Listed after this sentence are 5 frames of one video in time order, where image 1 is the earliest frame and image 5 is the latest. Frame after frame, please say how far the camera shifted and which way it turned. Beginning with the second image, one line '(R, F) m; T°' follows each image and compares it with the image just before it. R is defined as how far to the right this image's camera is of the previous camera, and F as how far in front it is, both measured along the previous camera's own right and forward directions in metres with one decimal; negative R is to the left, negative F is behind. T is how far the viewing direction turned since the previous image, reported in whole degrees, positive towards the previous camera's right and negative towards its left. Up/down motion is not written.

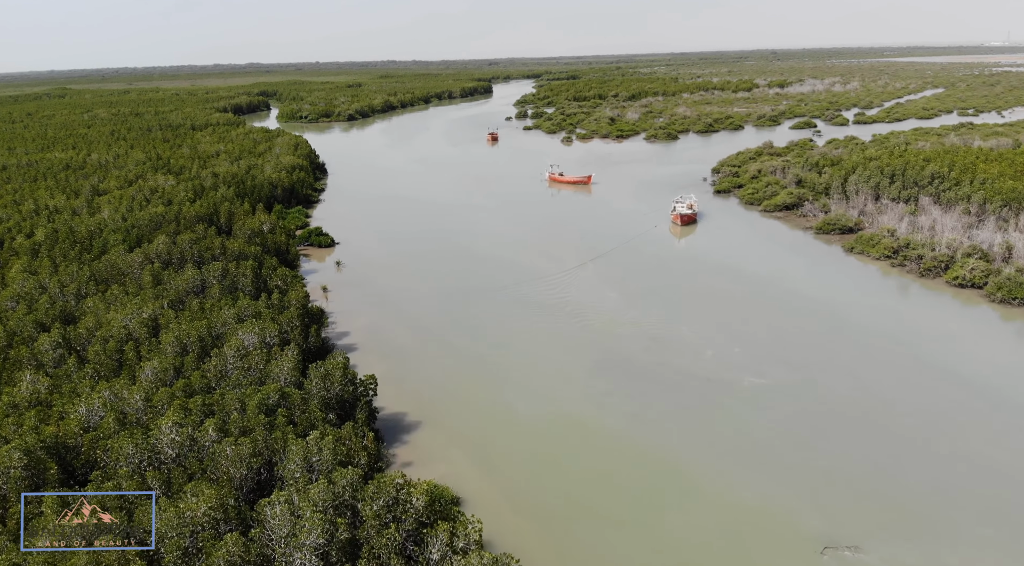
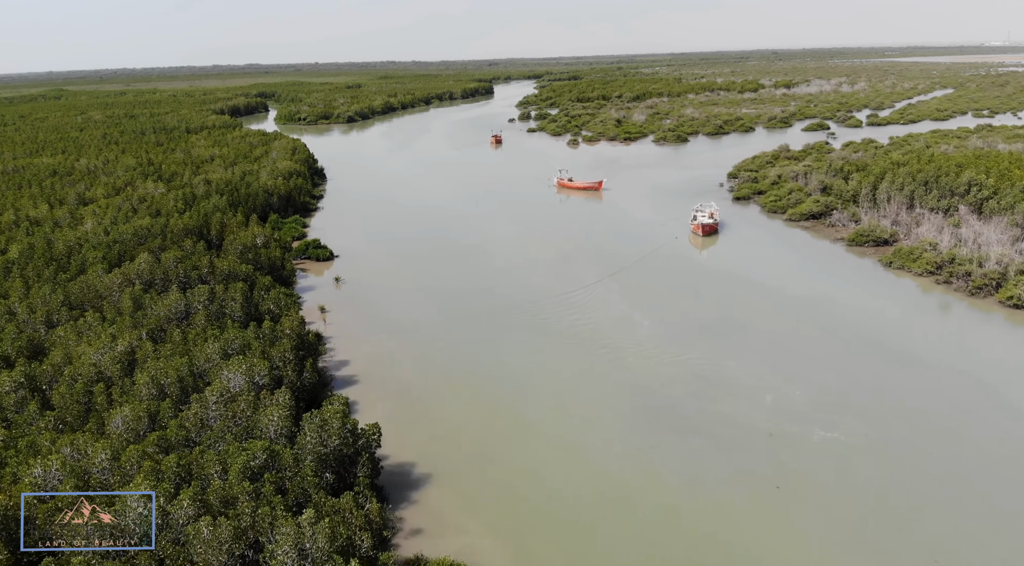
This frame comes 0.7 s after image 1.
(-0.5, +2.4) m; 0°
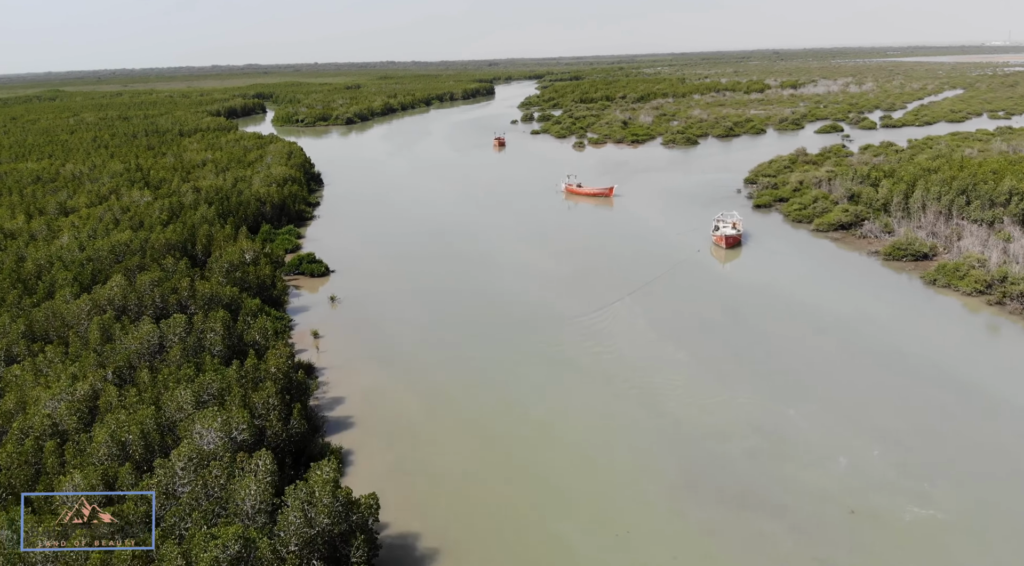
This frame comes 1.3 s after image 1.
(-0.4, +2.6) m; 0°
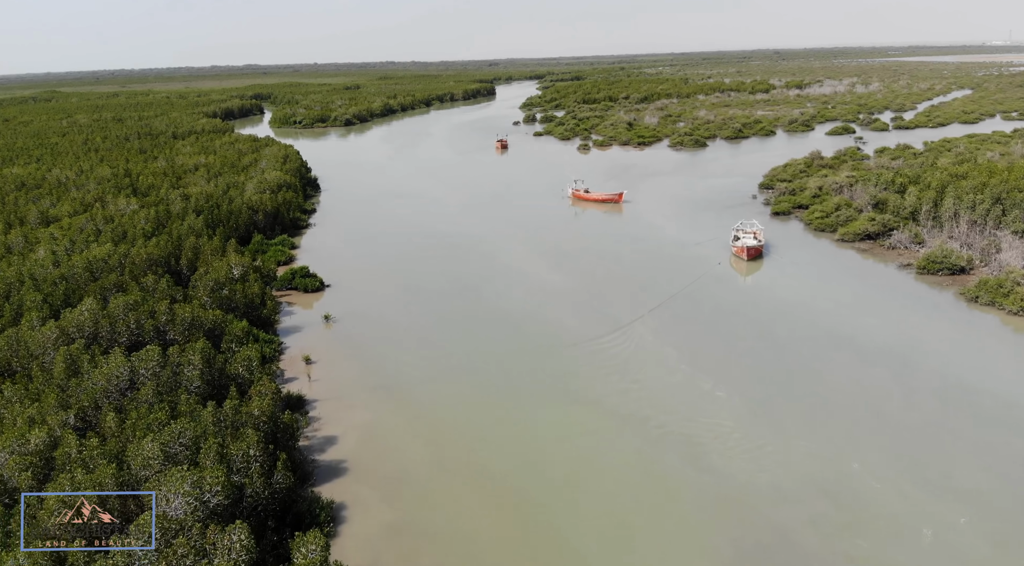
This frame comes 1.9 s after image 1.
(-0.3, +2.1) m; 0°
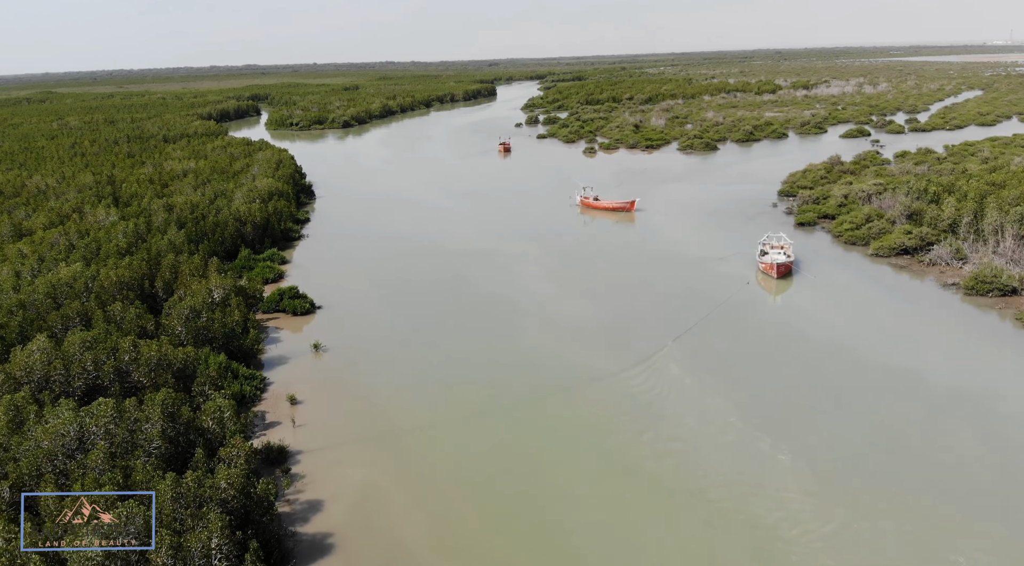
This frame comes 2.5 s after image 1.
(-0.3, +2.7) m; 0°
